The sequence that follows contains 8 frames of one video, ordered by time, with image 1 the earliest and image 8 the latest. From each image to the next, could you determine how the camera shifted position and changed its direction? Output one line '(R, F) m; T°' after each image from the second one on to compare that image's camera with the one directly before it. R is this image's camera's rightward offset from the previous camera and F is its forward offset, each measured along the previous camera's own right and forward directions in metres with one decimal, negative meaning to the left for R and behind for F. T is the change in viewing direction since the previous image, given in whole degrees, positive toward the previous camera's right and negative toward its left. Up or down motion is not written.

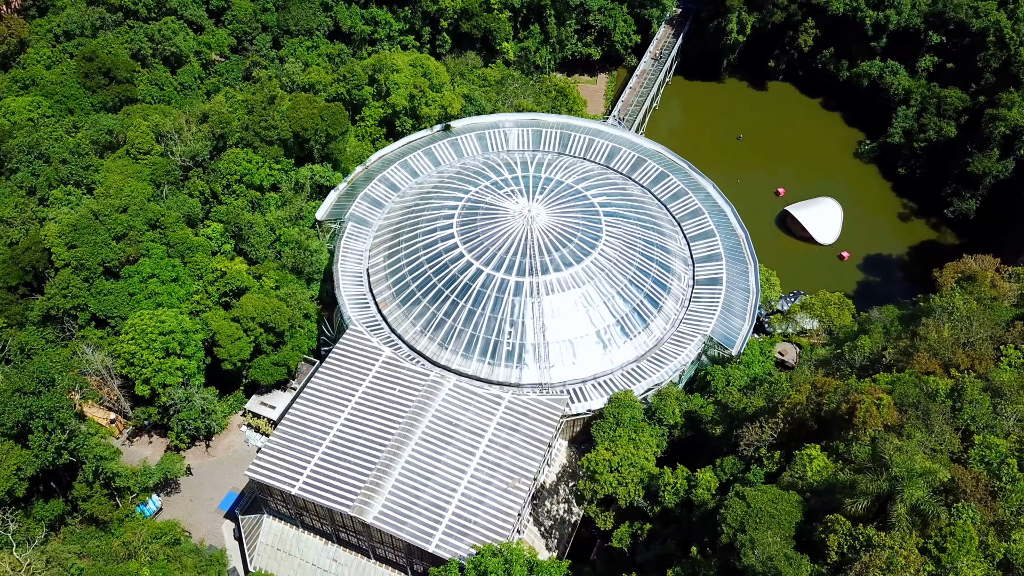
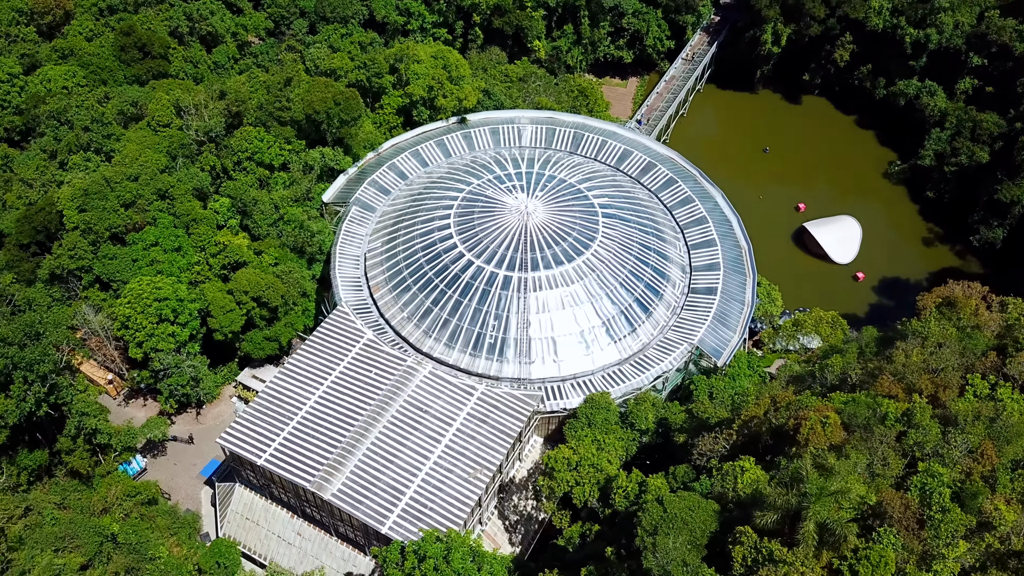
(+5.3, 0.0) m; -4°
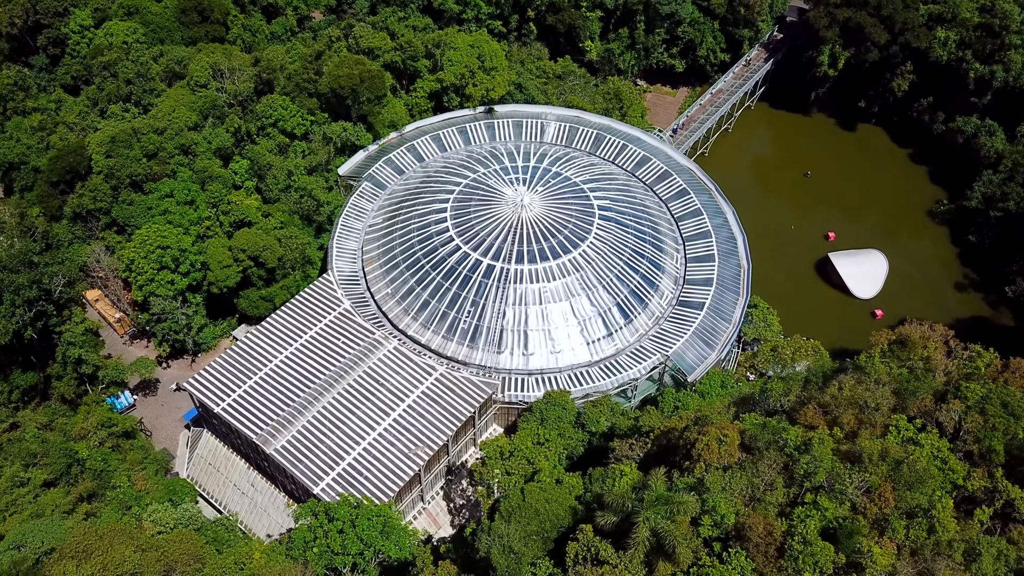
(+8.6, 0.0) m; -6°
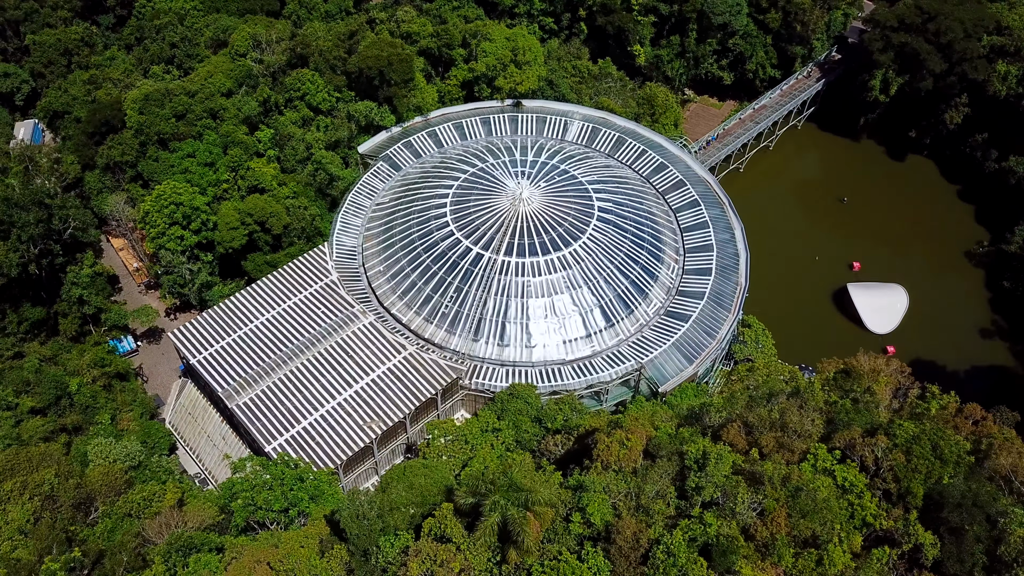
(+7.7, 0.0) m; -6°
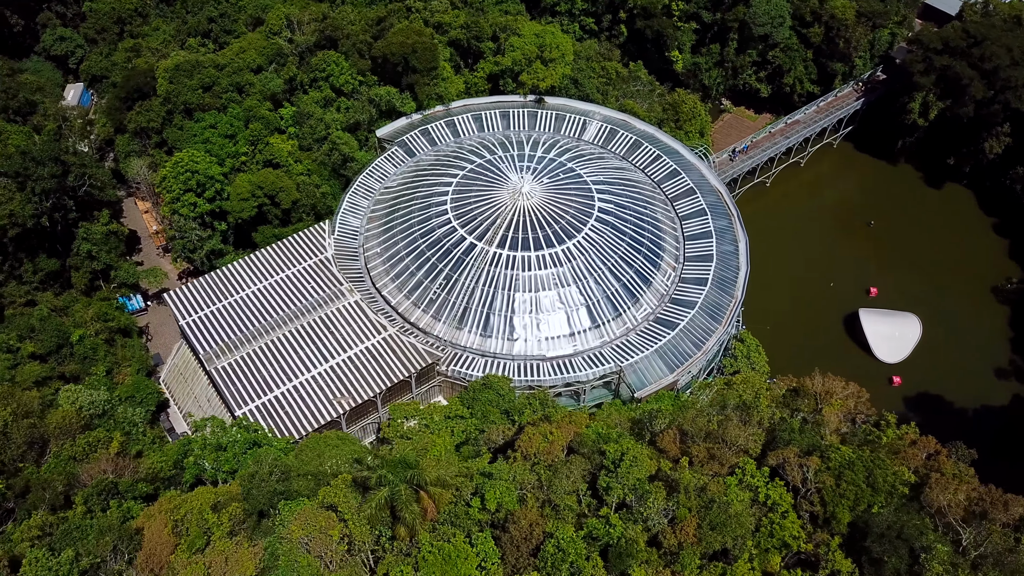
(+5.9, 0.0) m; -4°
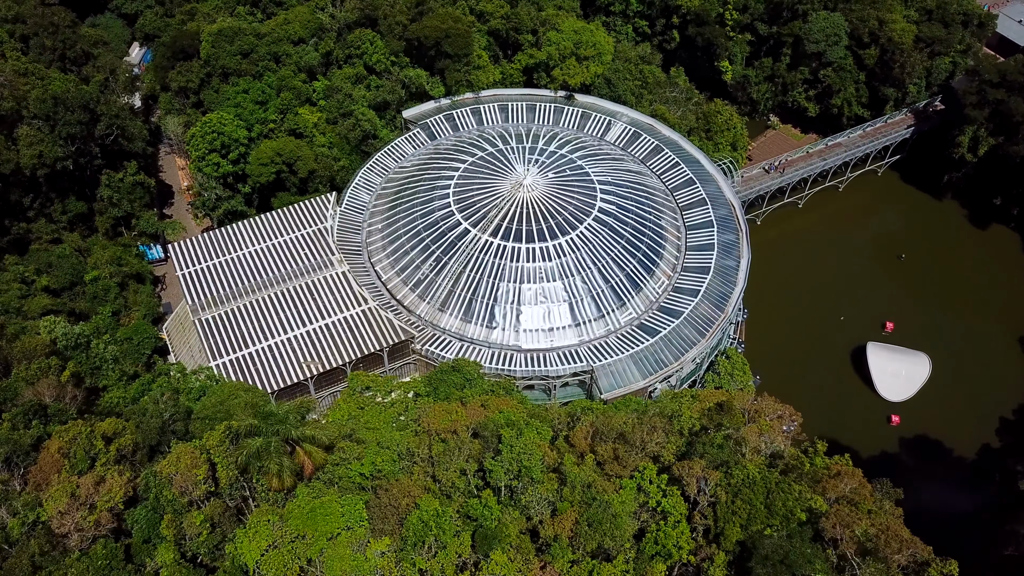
(+7.6, -0.1) m; -6°
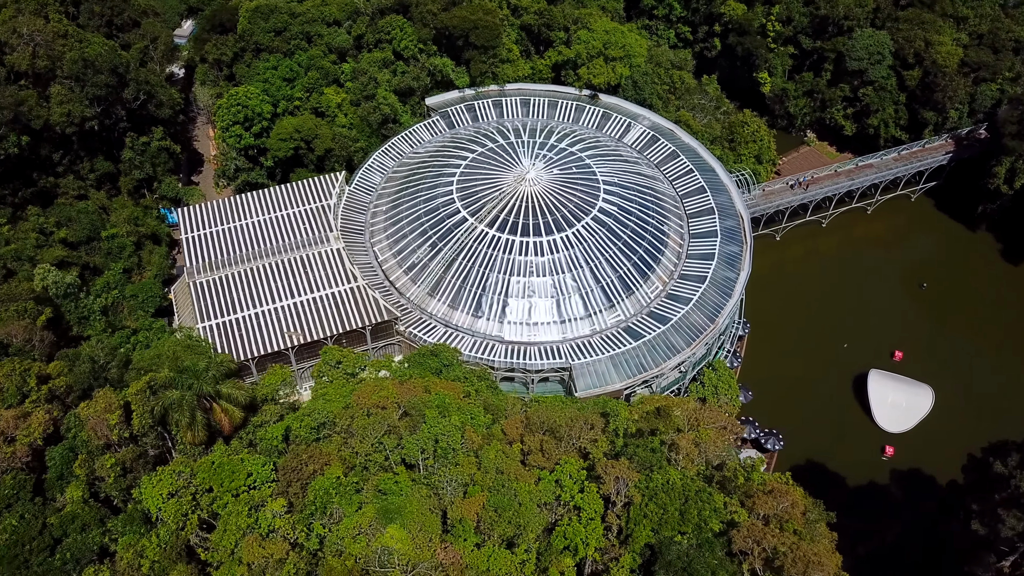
(+5.9, -0.1) m; -4°
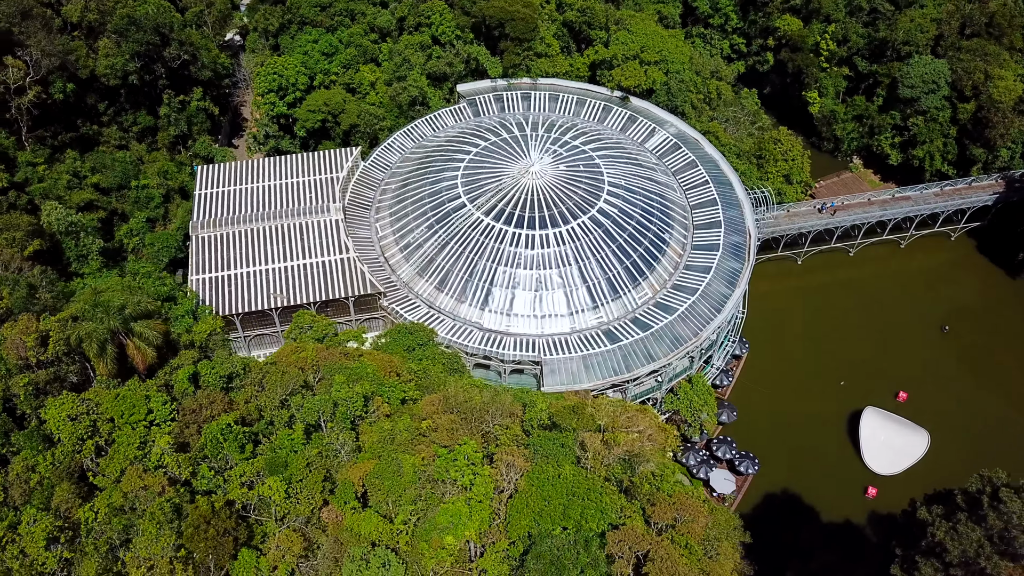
(+7.7, -0.1) m; -6°
